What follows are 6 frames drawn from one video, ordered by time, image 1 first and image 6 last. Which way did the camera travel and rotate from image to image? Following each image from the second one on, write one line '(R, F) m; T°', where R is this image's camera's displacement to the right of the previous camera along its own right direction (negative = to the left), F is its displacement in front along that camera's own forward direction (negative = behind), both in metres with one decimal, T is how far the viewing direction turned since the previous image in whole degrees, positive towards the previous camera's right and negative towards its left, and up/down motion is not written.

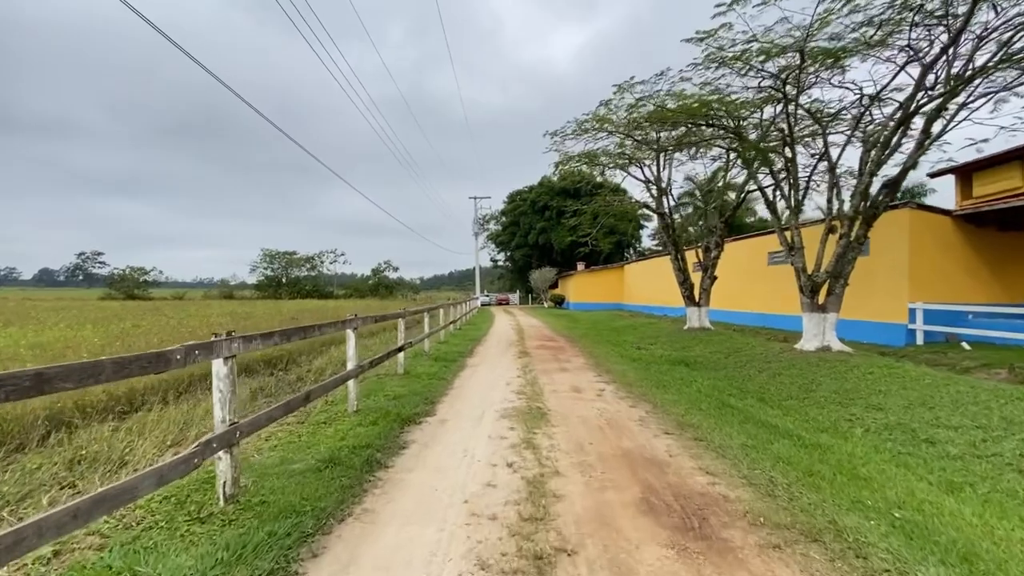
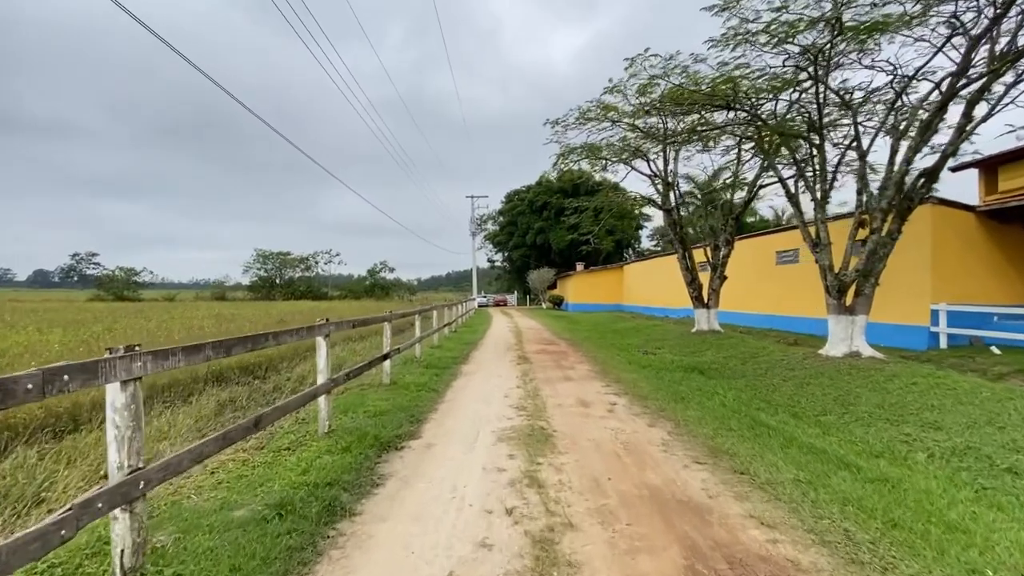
(0.0, +0.9) m; 0°
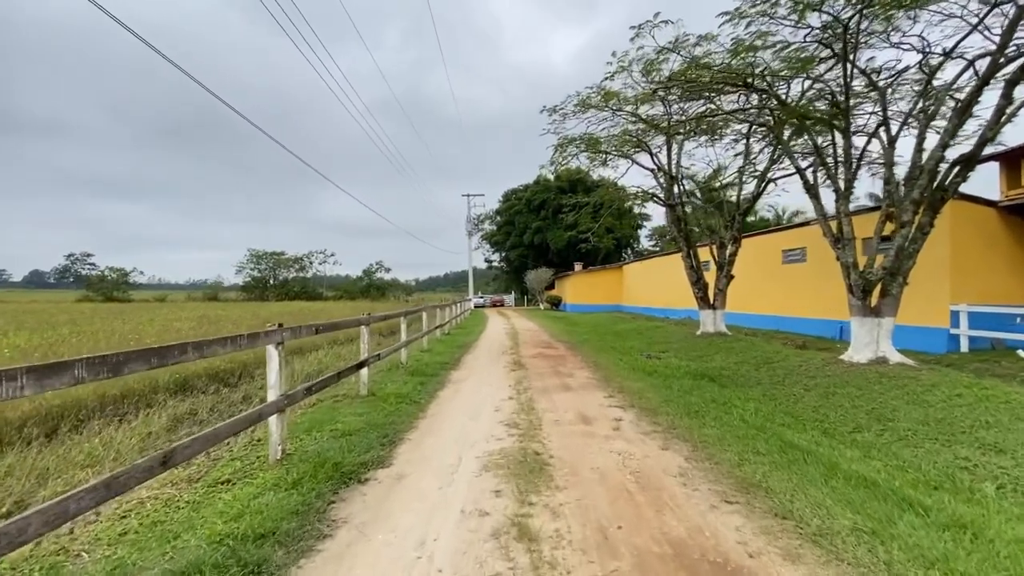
(+0.1, +0.8) m; 0°
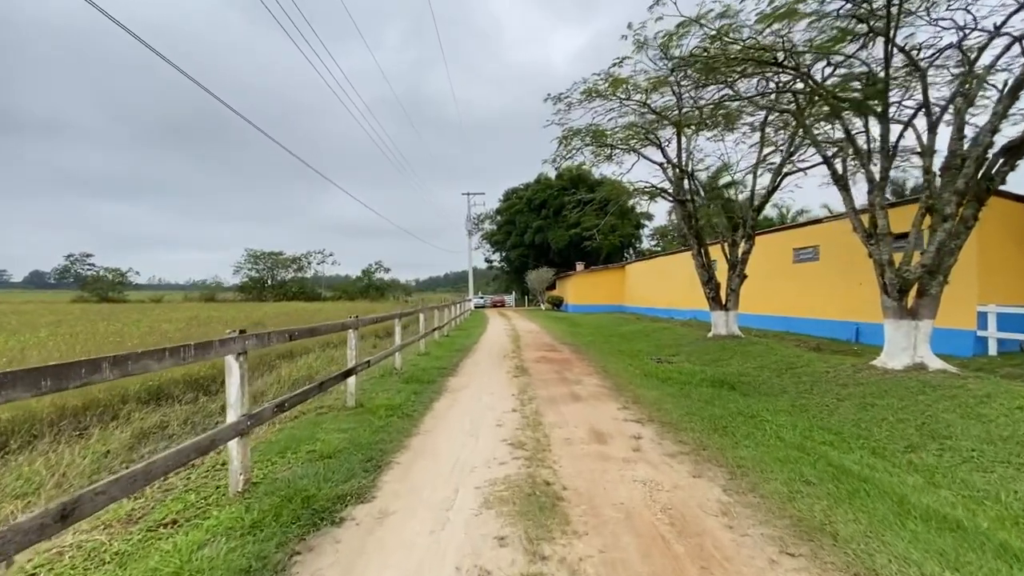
(0.0, +0.7) m; 0°
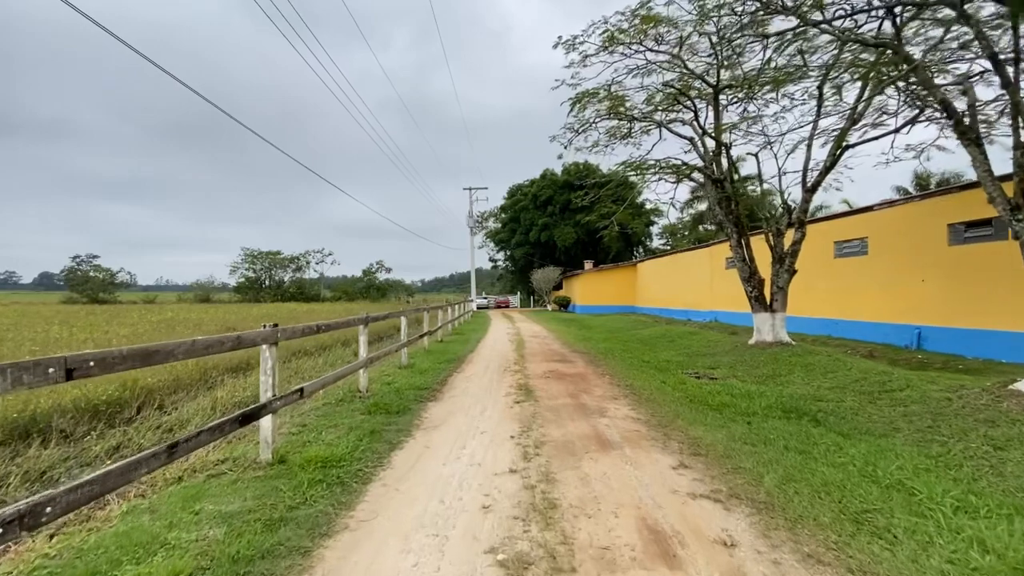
(+0.1, +2.2) m; -1°
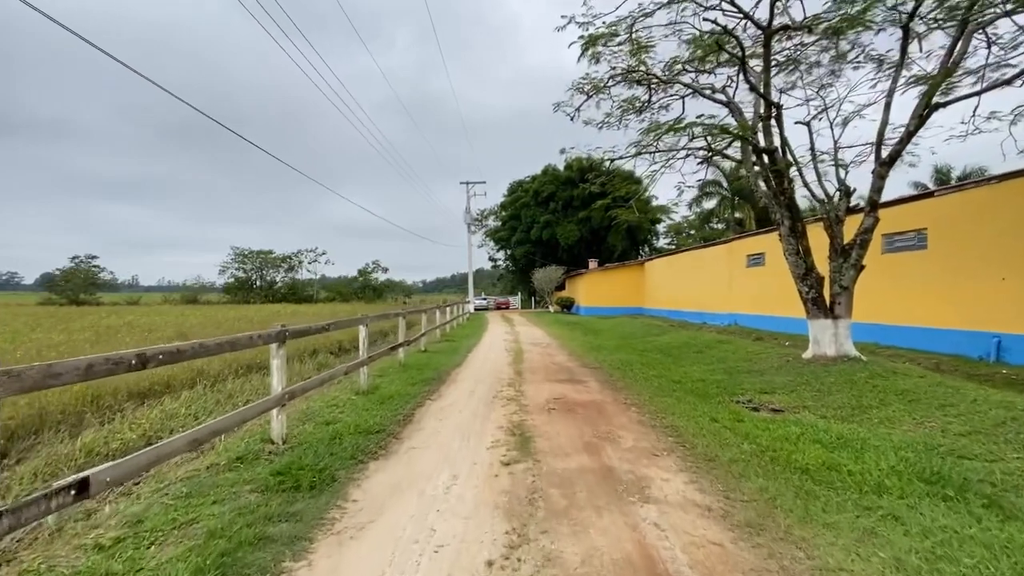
(+0.1, +2.3) m; 0°
